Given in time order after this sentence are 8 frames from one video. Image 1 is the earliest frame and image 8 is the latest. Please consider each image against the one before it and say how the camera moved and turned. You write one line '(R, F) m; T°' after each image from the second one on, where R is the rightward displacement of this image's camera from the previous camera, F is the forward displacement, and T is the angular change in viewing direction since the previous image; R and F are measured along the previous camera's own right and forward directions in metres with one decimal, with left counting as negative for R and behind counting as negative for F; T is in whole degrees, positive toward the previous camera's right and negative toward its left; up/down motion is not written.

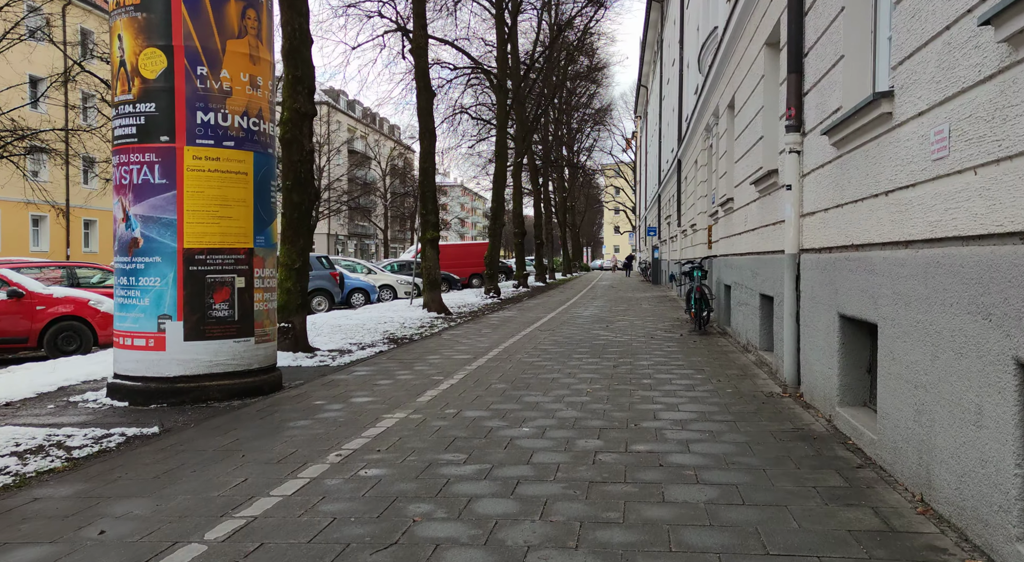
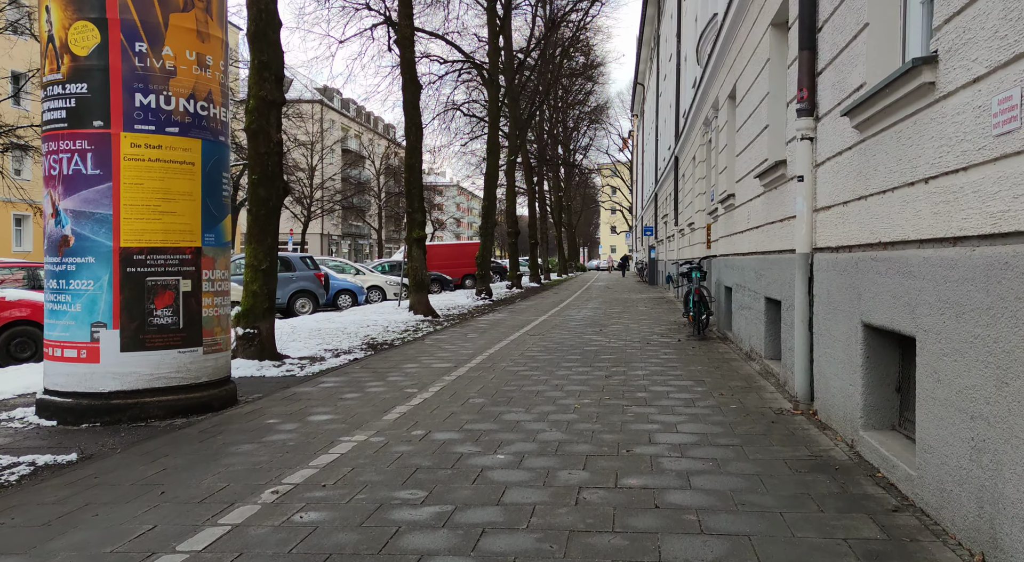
(+0.2, +0.7) m; 0°
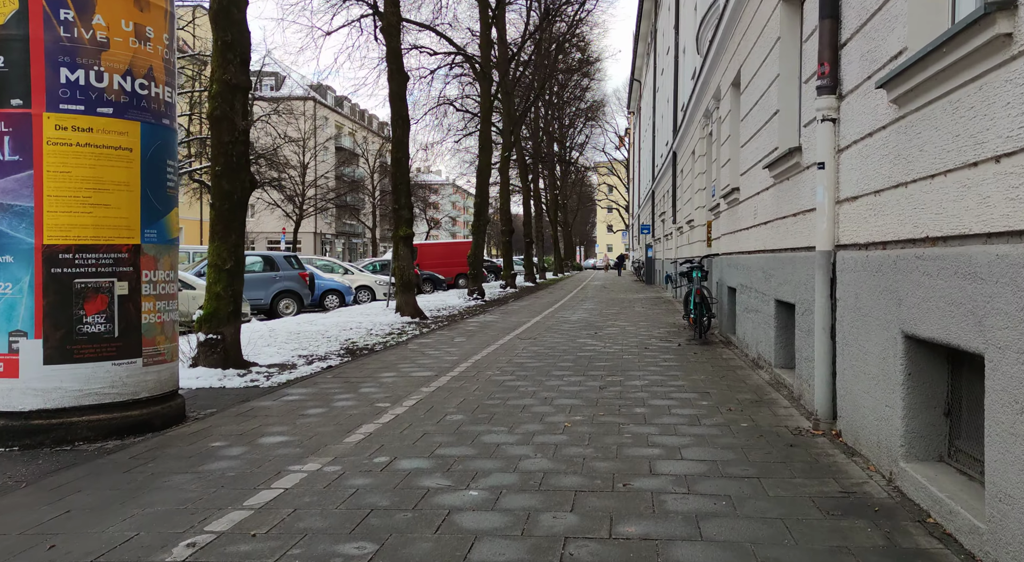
(+0.1, +0.8) m; 0°
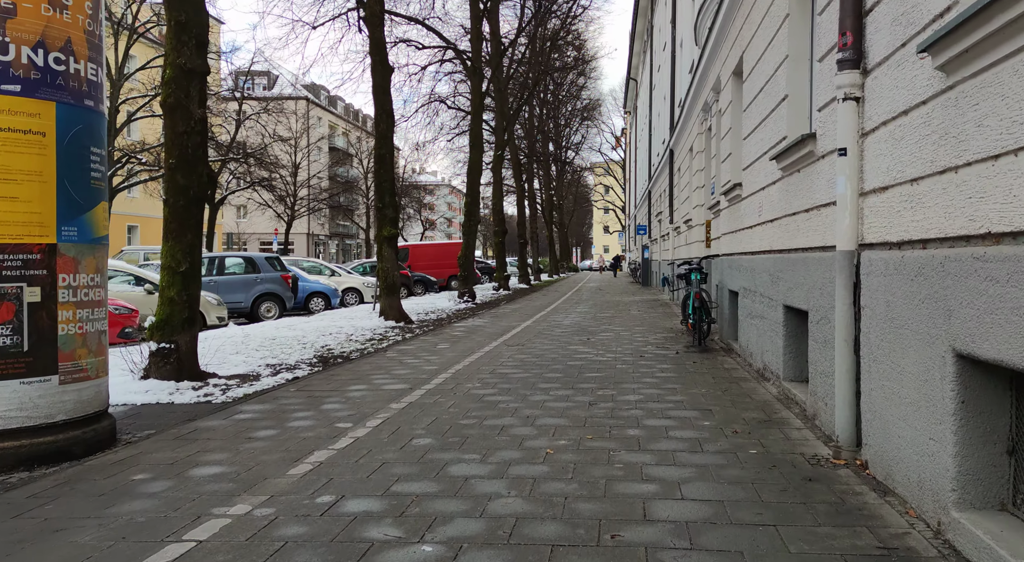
(+0.2, +0.7) m; 0°
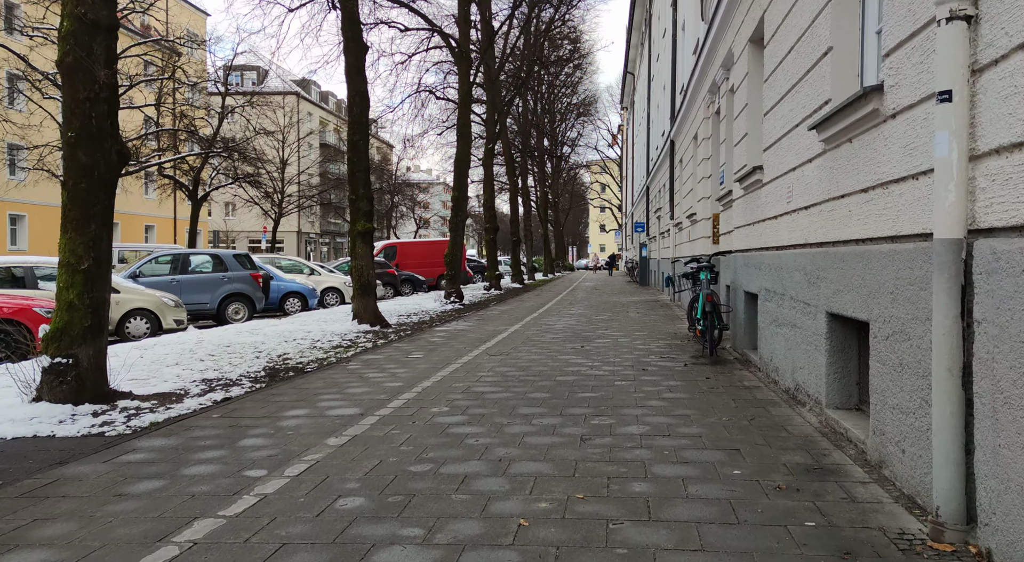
(+0.2, +1.4) m; 0°
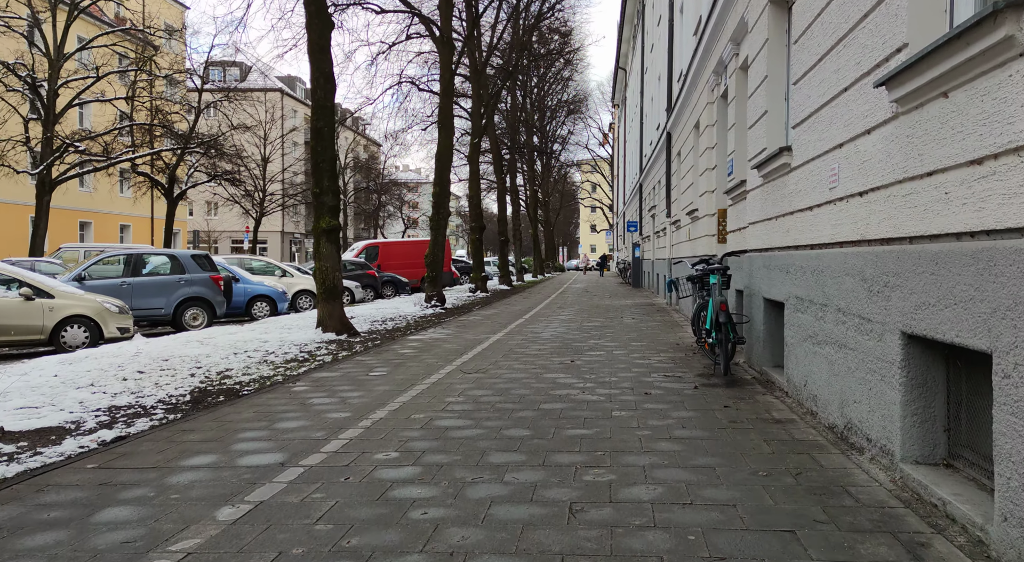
(+0.1, +1.4) m; +1°
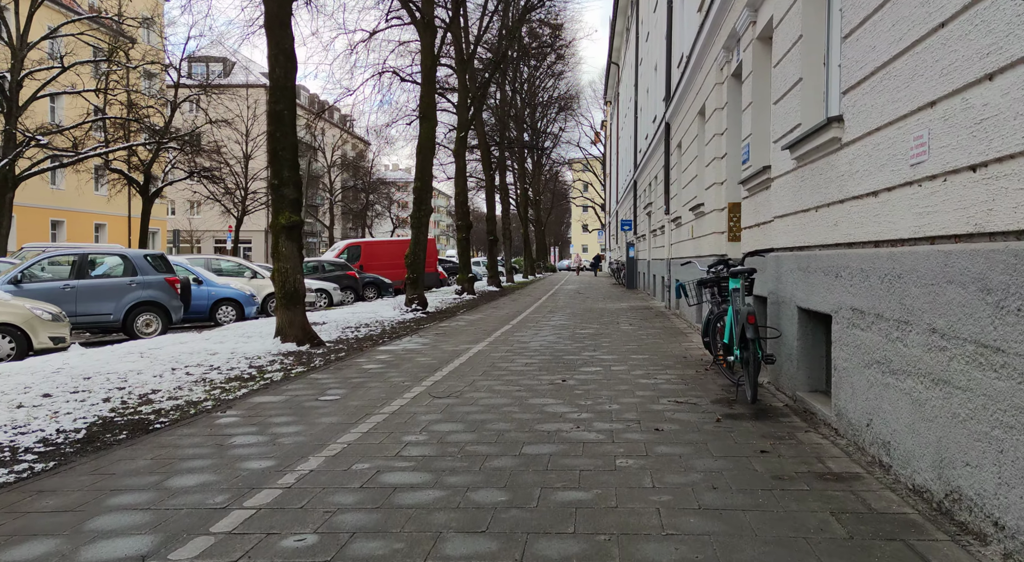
(+0.1, +1.4) m; +1°
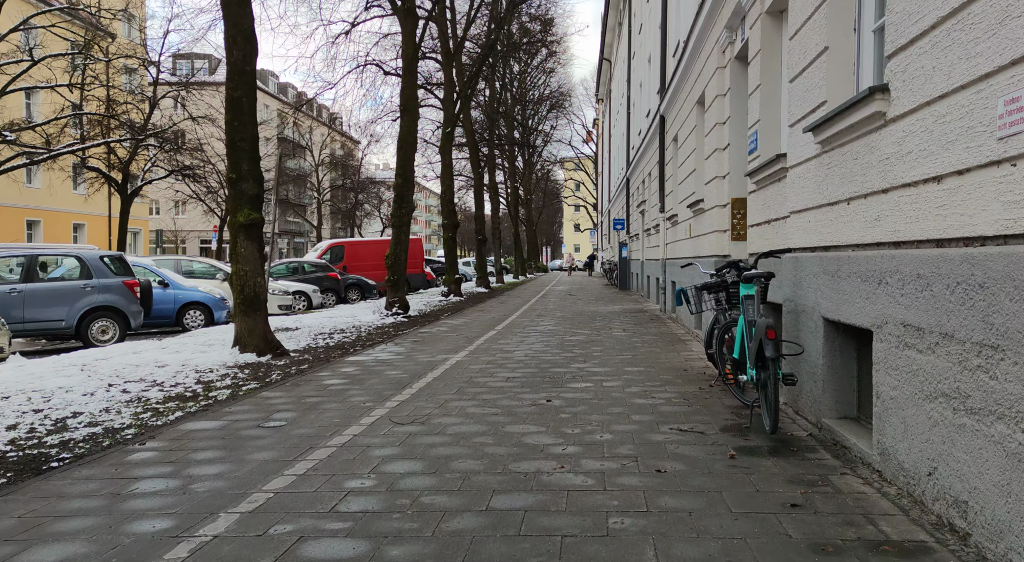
(+0.1, +1.0) m; +1°
